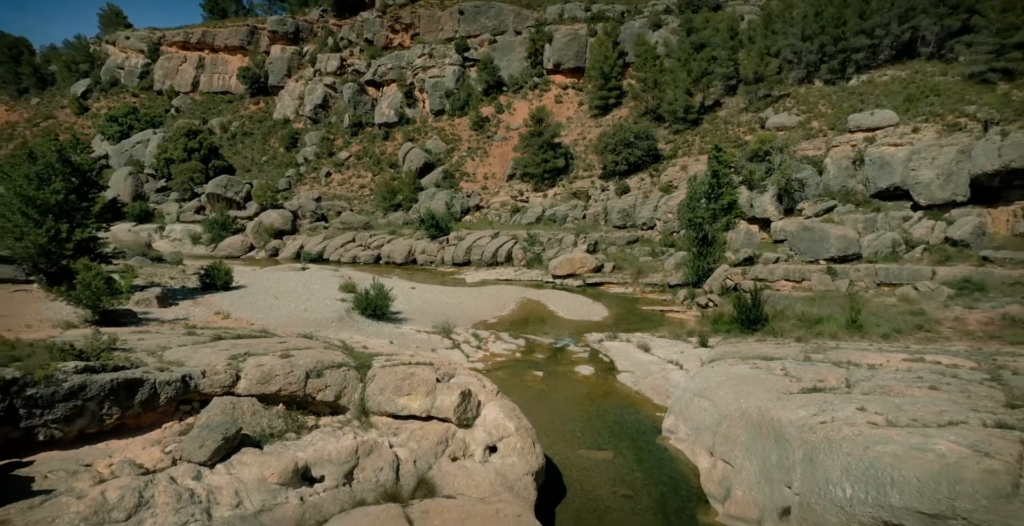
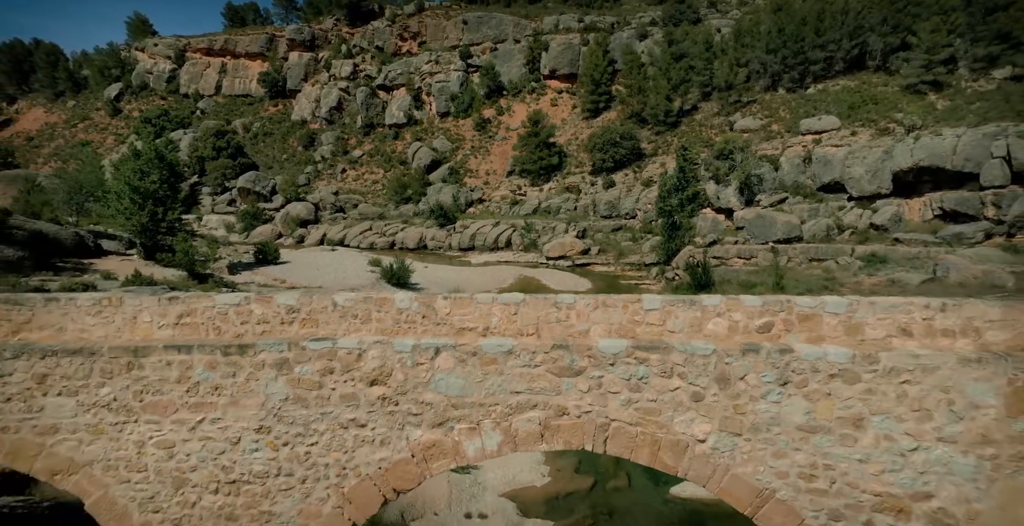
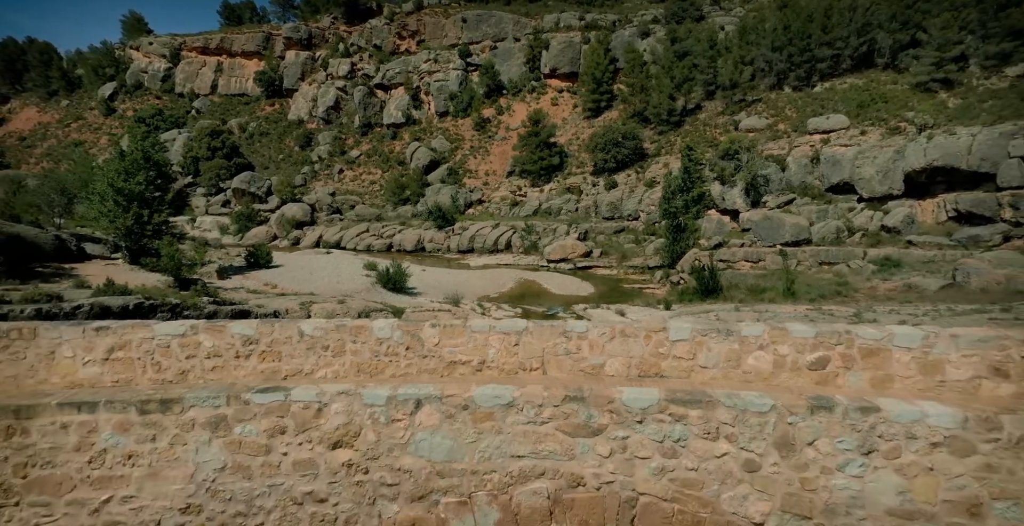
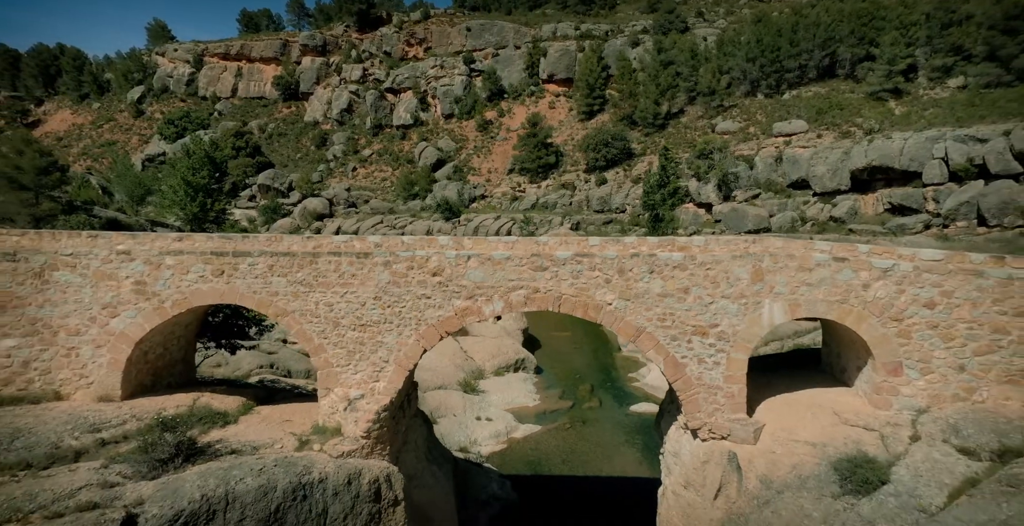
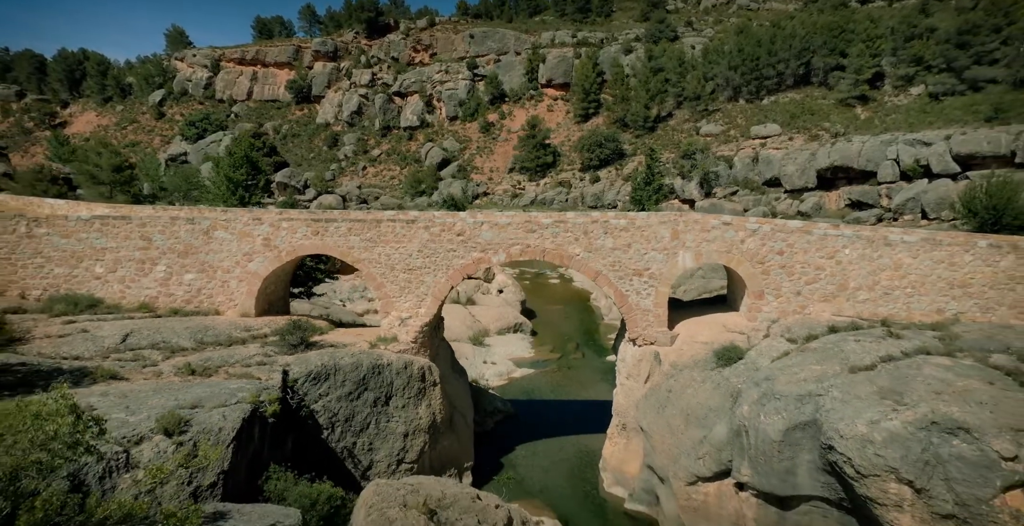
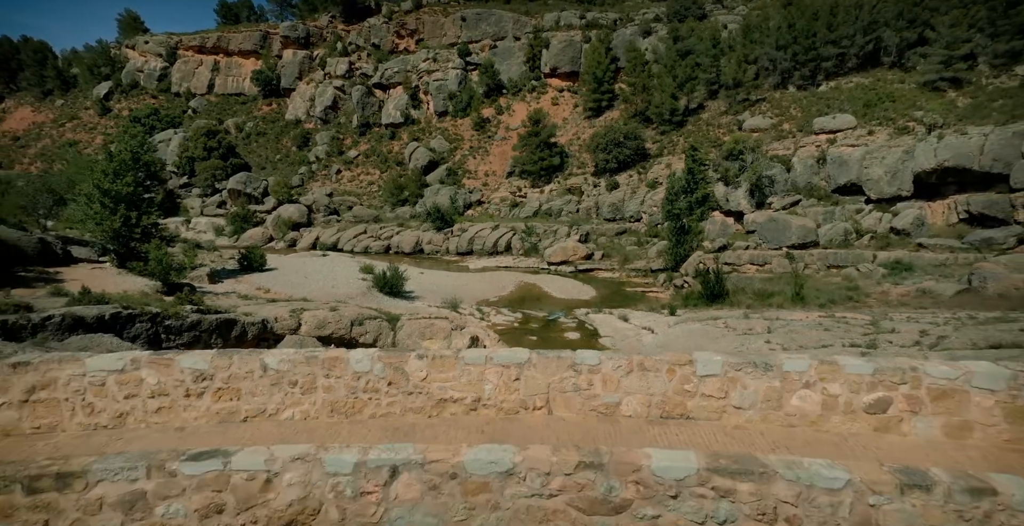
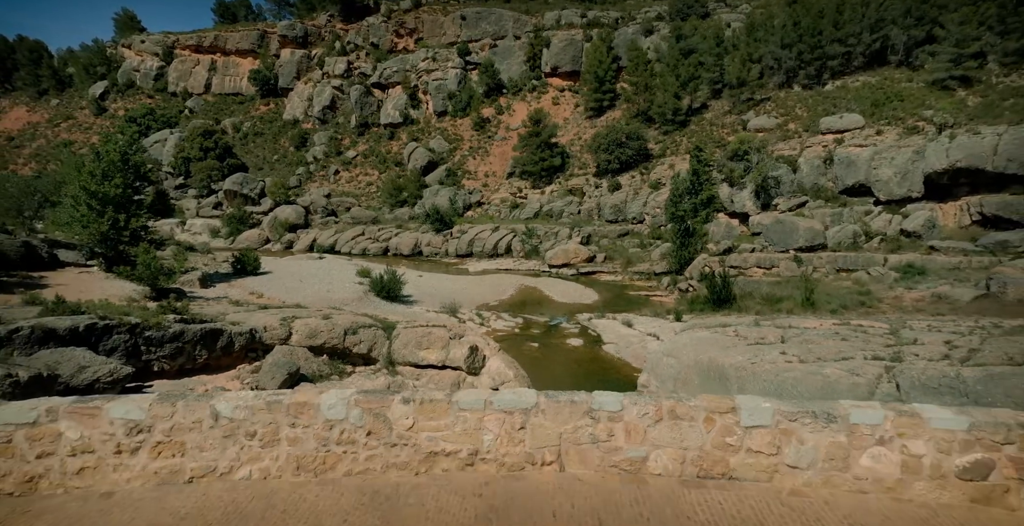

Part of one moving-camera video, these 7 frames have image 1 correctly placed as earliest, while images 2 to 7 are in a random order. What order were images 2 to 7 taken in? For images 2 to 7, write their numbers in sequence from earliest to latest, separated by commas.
7, 6, 3, 2, 4, 5
